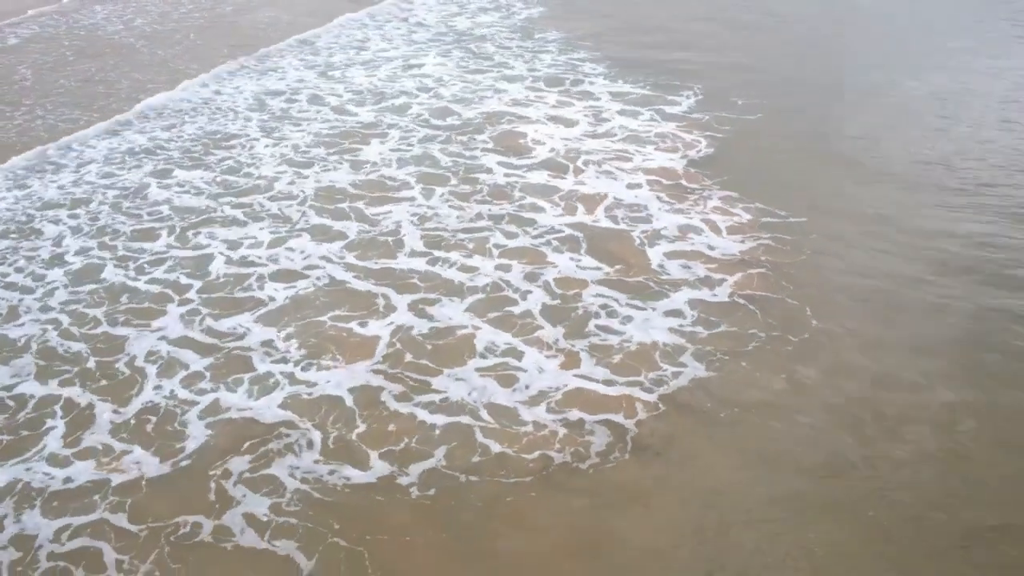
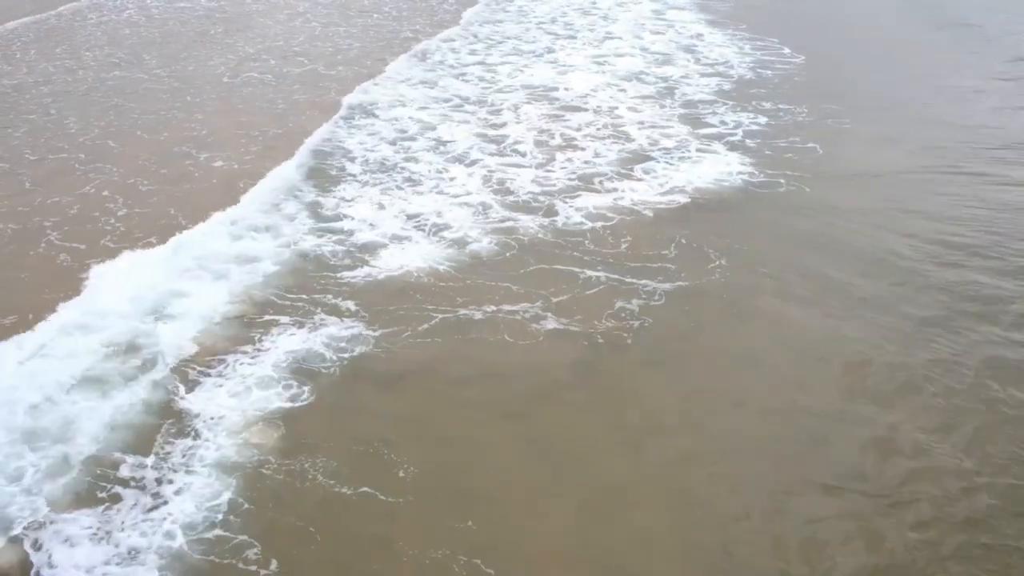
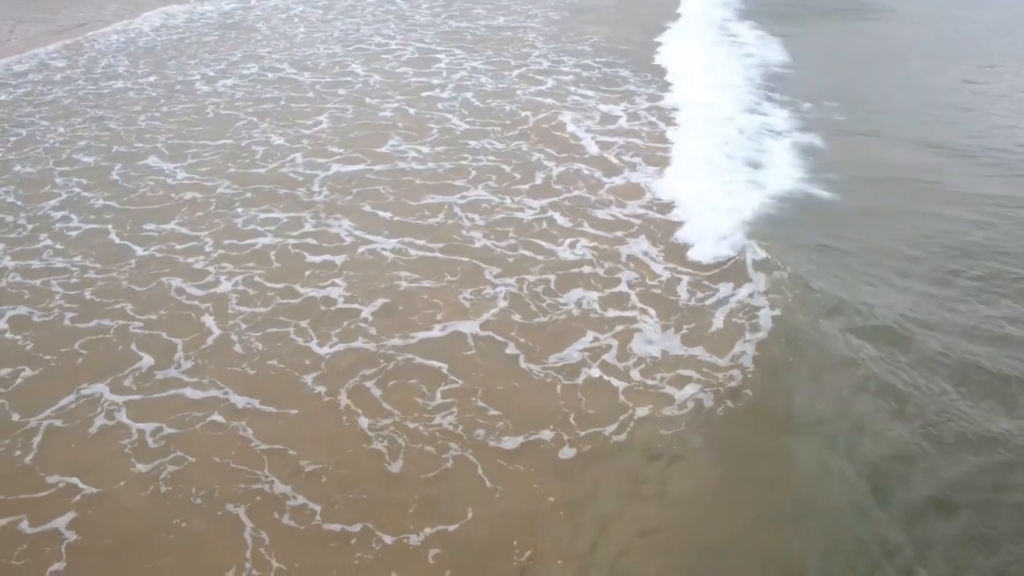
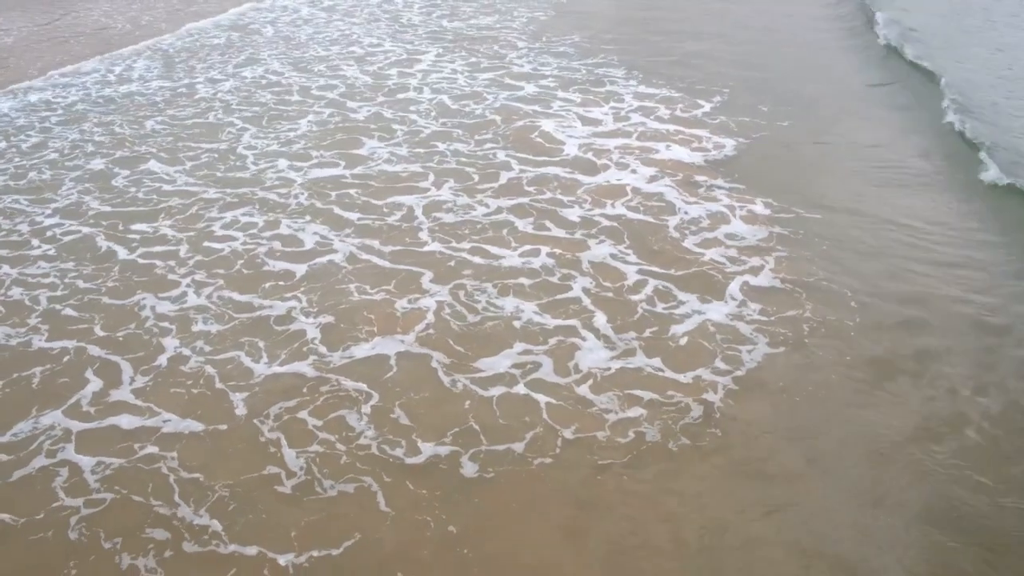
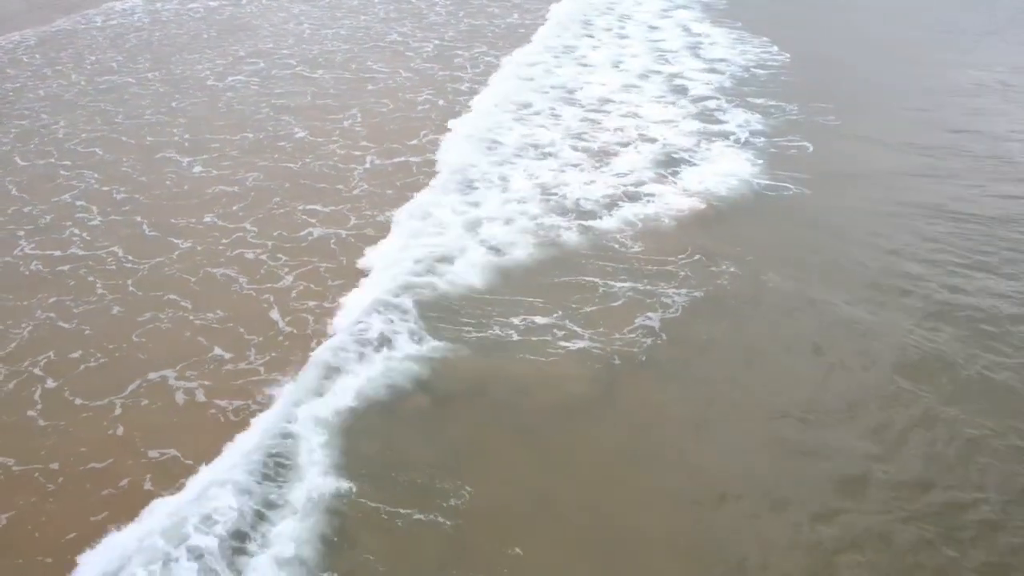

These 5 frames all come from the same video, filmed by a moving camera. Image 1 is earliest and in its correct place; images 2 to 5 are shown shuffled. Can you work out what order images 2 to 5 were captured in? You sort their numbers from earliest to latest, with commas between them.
4, 3, 5, 2
